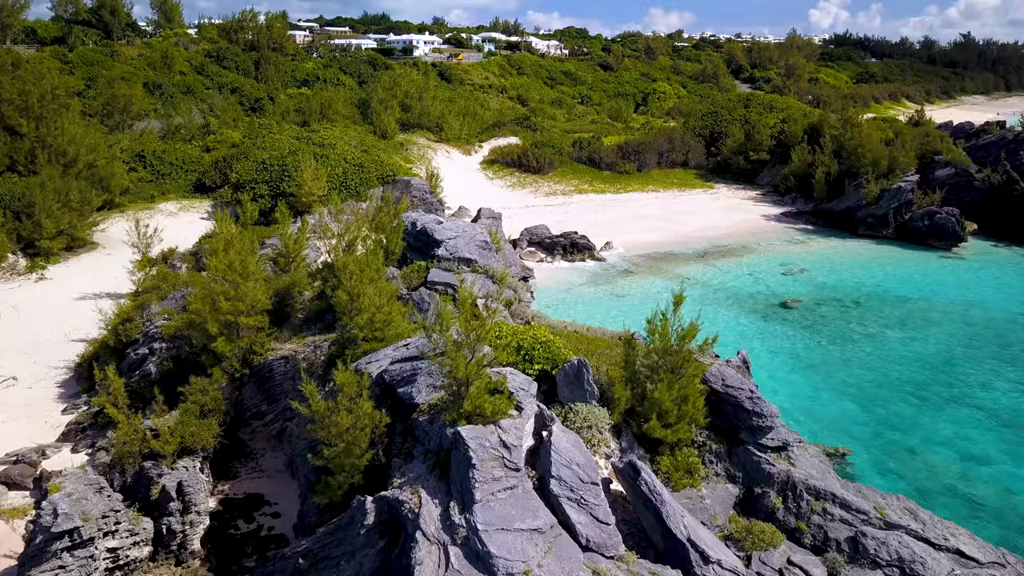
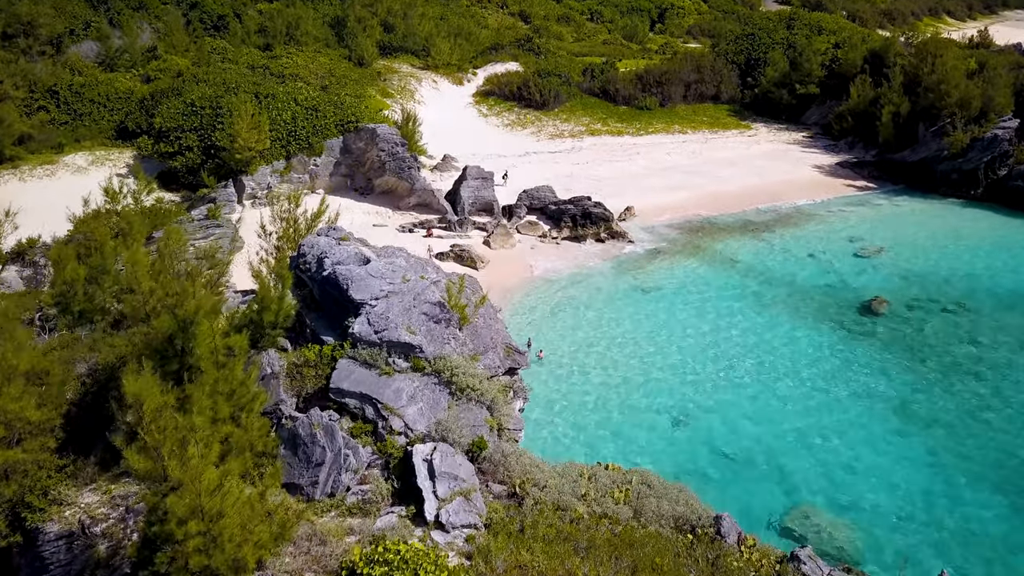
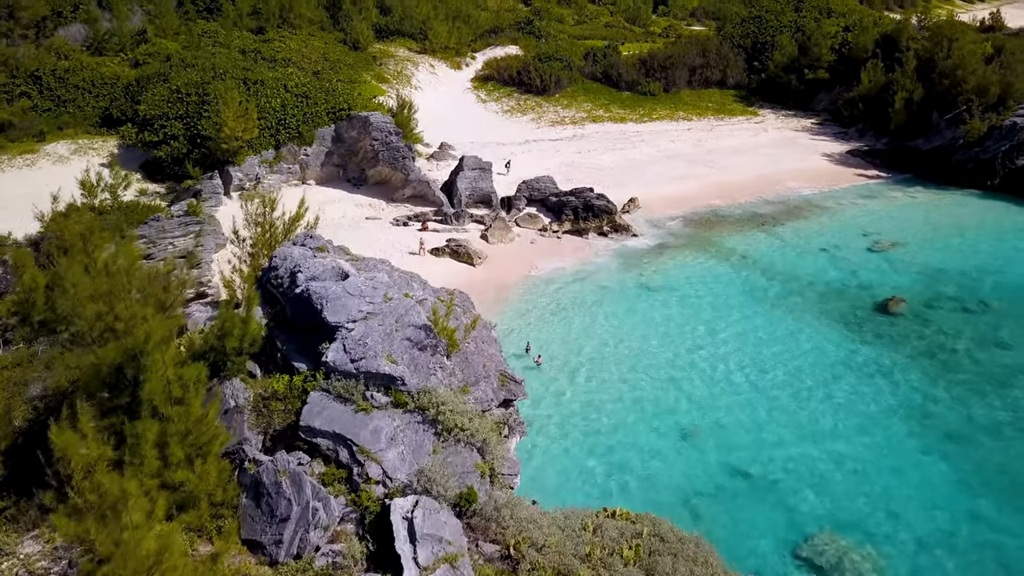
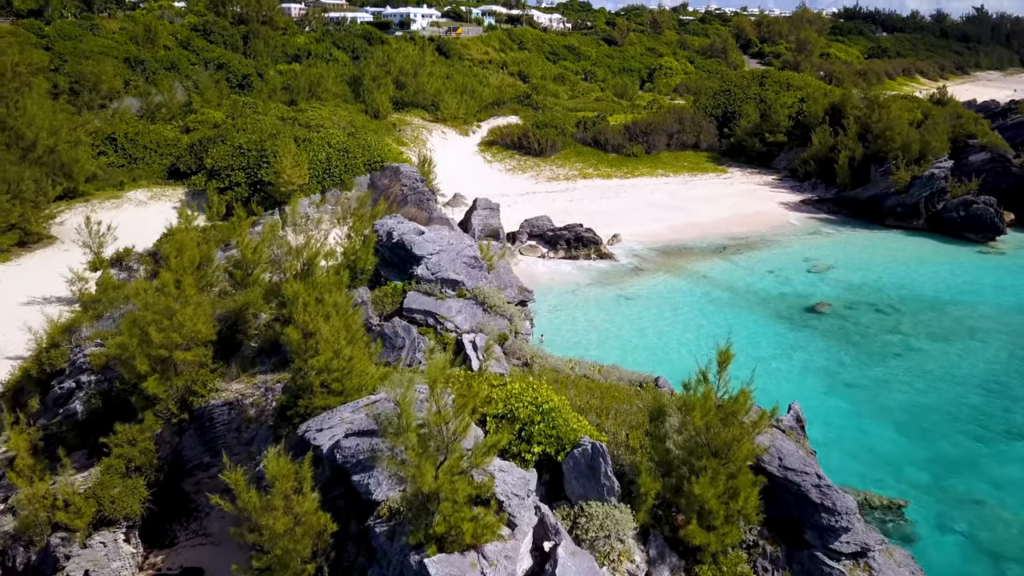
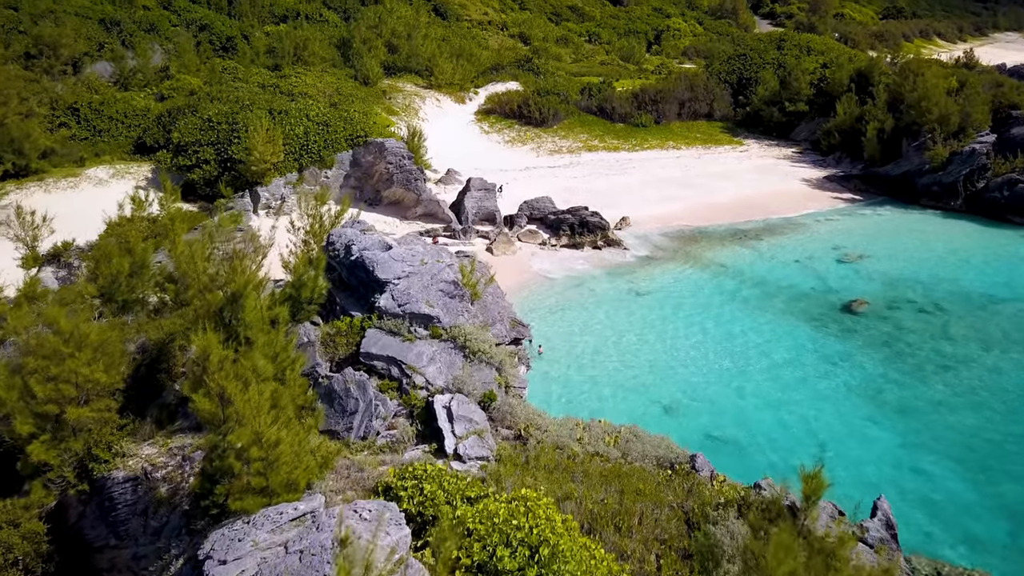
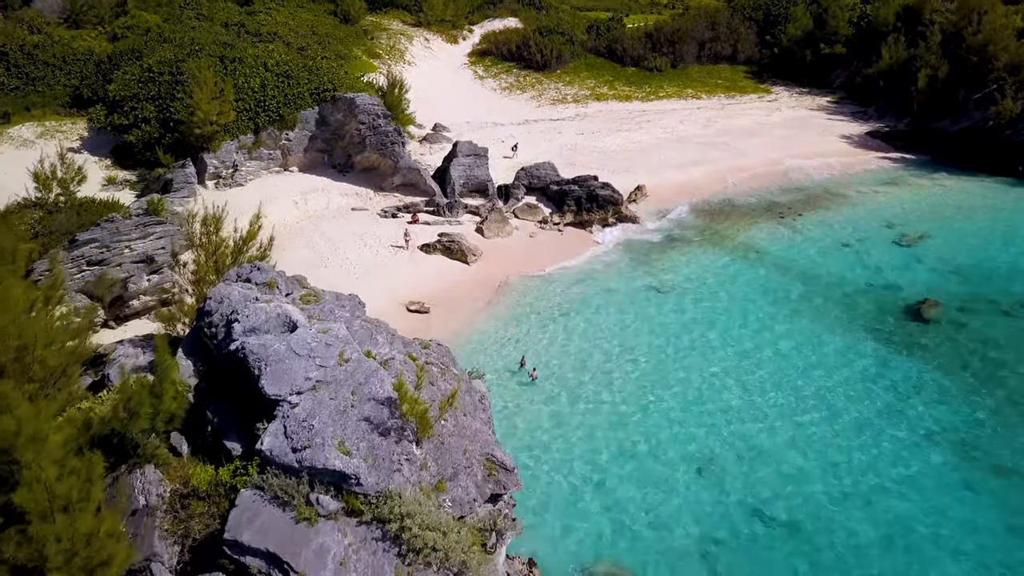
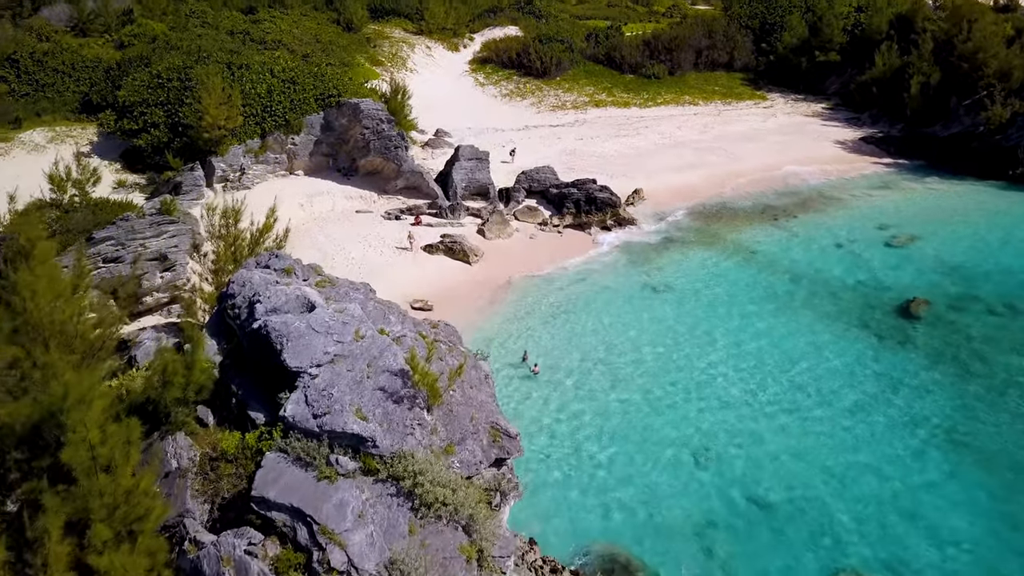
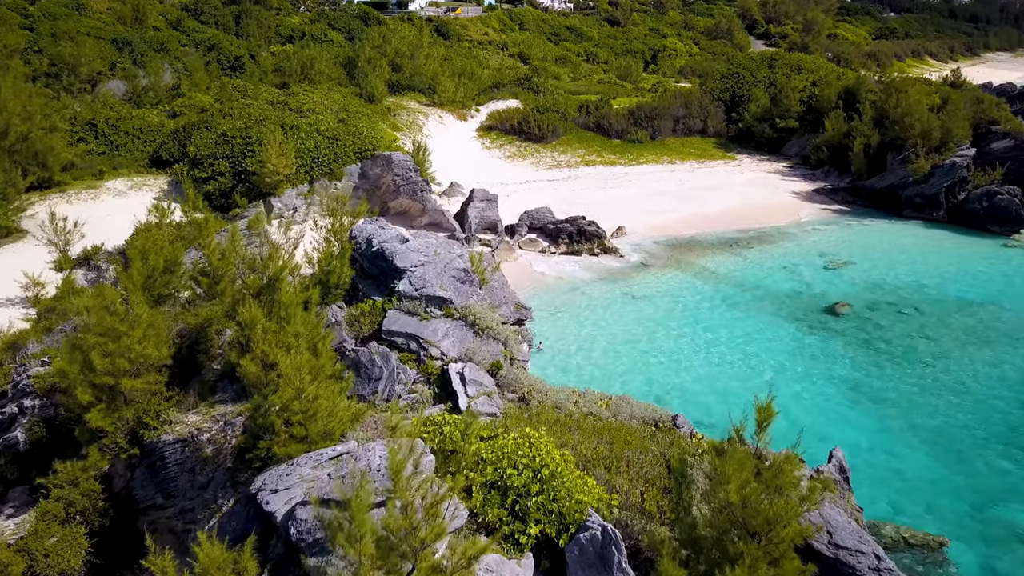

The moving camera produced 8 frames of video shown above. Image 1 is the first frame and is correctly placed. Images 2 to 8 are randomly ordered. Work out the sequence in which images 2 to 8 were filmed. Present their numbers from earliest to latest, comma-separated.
4, 8, 5, 2, 3, 7, 6
